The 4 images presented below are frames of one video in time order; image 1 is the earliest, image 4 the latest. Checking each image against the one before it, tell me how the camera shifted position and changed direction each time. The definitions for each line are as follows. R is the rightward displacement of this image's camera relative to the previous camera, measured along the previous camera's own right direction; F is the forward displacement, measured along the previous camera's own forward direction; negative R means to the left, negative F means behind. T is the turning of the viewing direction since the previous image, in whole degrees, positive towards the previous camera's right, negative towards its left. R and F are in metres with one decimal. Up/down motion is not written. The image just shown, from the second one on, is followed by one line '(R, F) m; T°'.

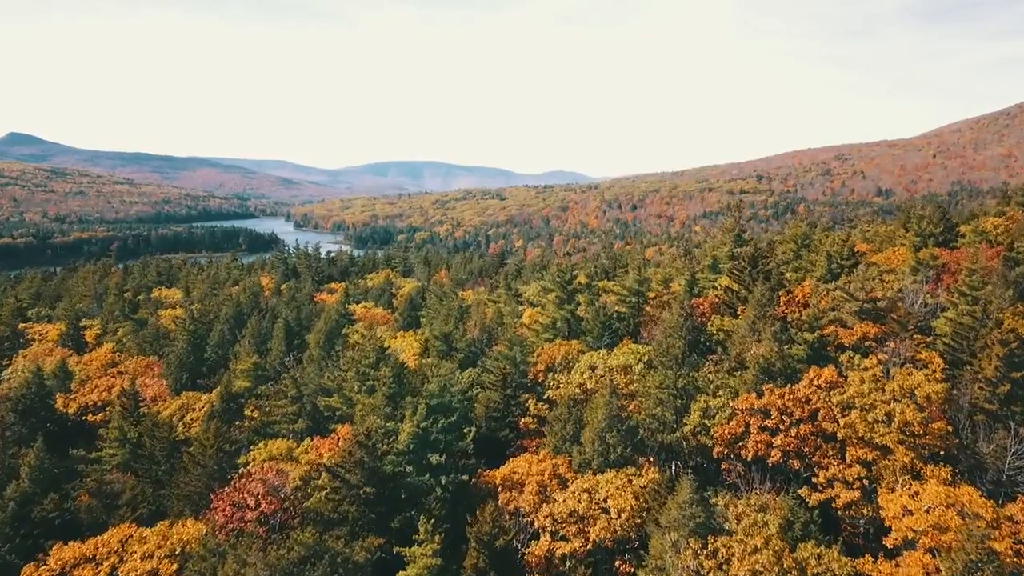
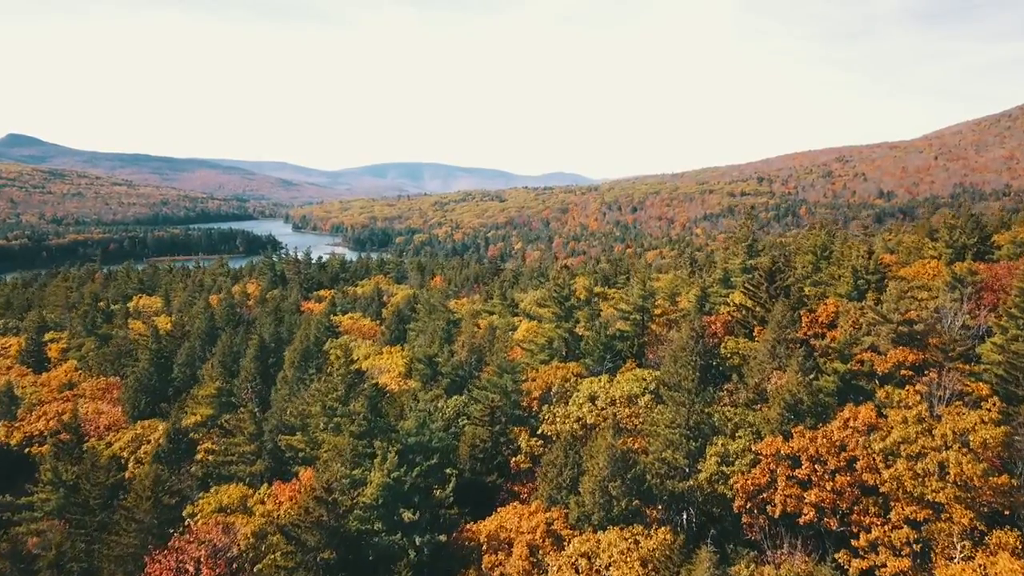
(+0.7, +7.0) m; 0°
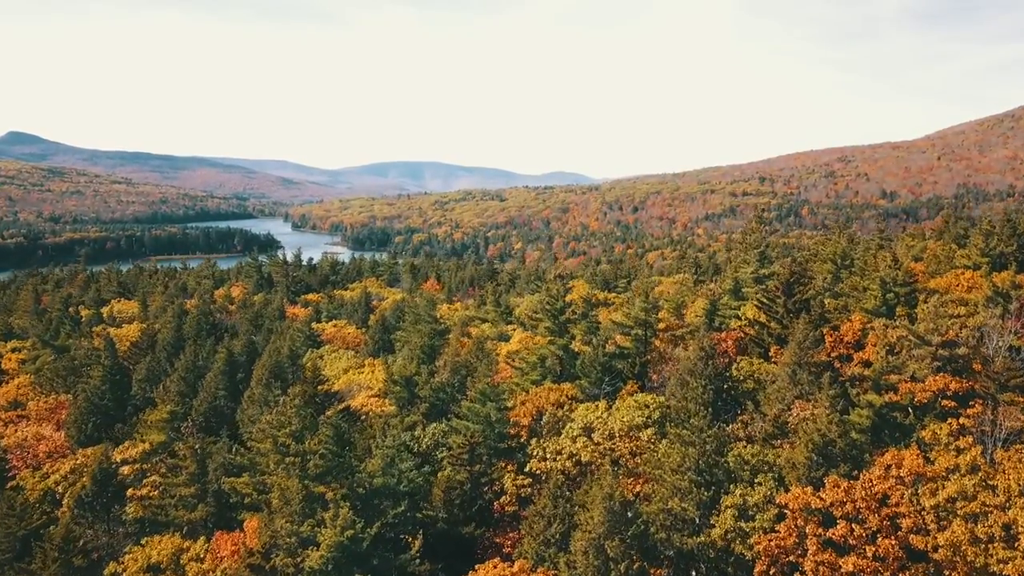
(+1.0, +6.9) m; 0°
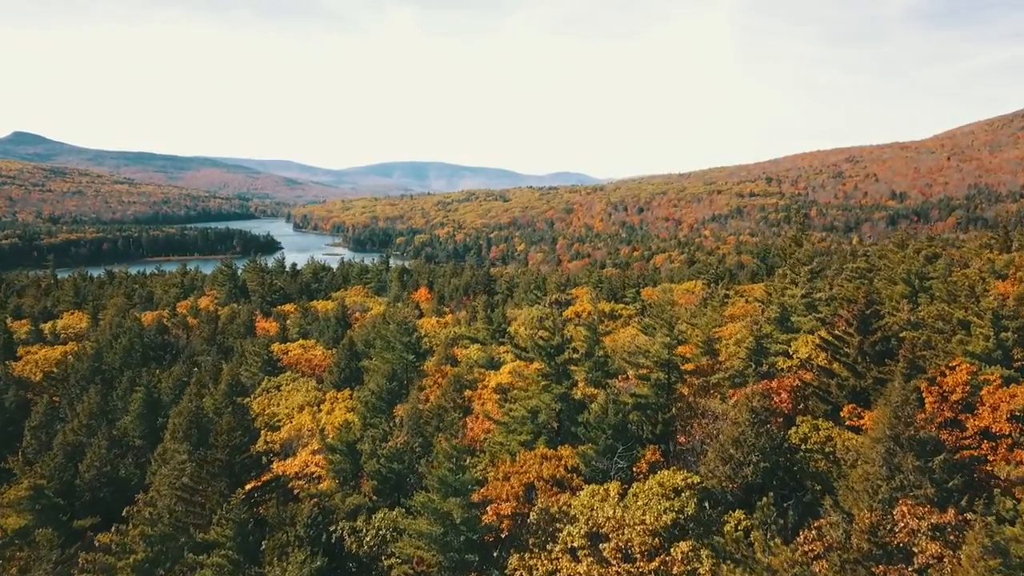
(+1.3, +15.1) m; 0°
